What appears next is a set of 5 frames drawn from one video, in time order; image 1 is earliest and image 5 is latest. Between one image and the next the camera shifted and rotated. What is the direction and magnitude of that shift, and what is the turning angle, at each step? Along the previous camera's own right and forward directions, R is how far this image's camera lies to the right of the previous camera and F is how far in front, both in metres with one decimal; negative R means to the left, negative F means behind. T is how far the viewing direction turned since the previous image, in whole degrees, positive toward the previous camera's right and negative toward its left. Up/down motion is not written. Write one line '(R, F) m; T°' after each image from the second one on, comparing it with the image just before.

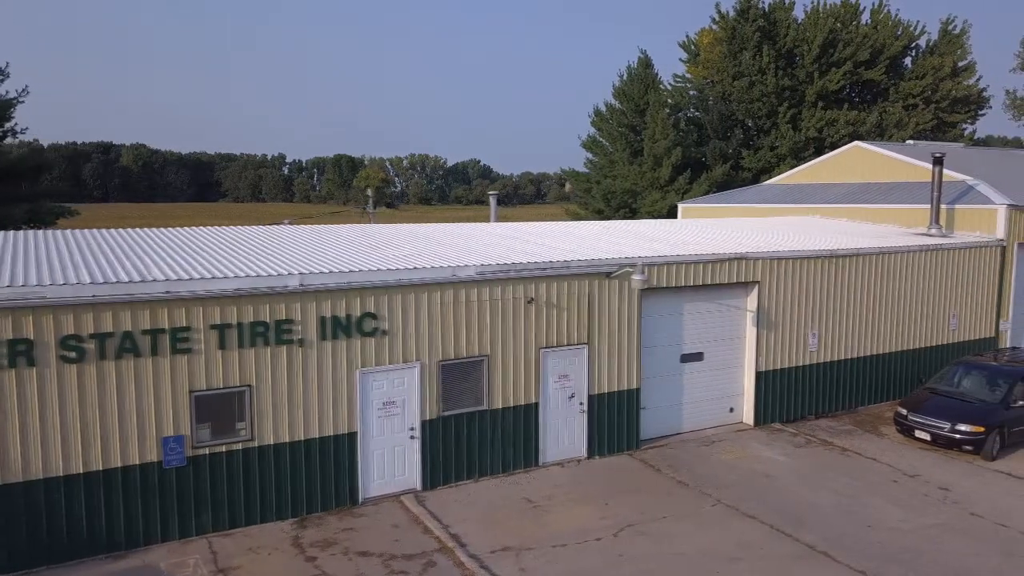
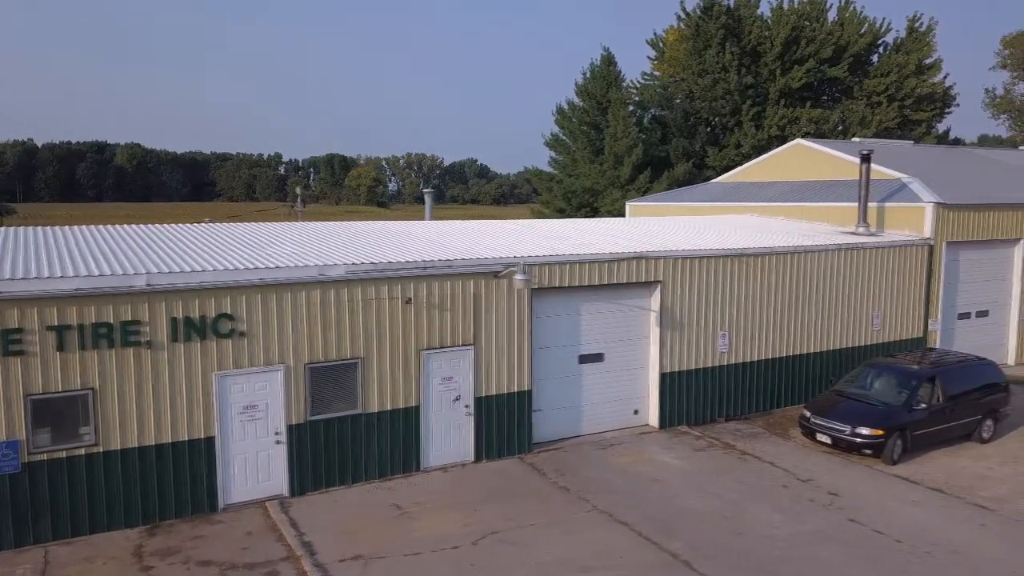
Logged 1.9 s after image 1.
(+1.8, +0.3) m; 0°
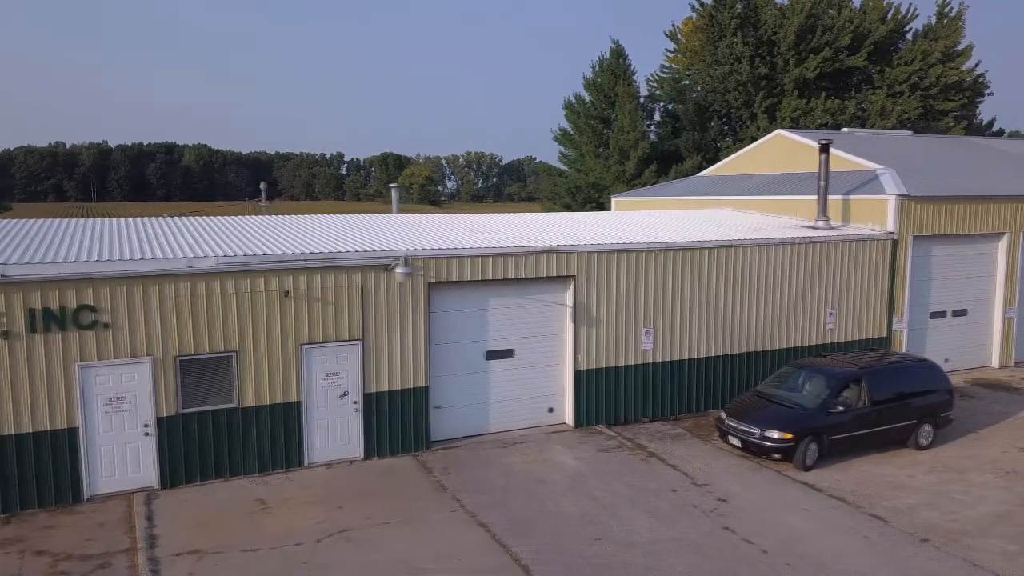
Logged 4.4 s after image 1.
(+2.6, +0.4) m; -4°
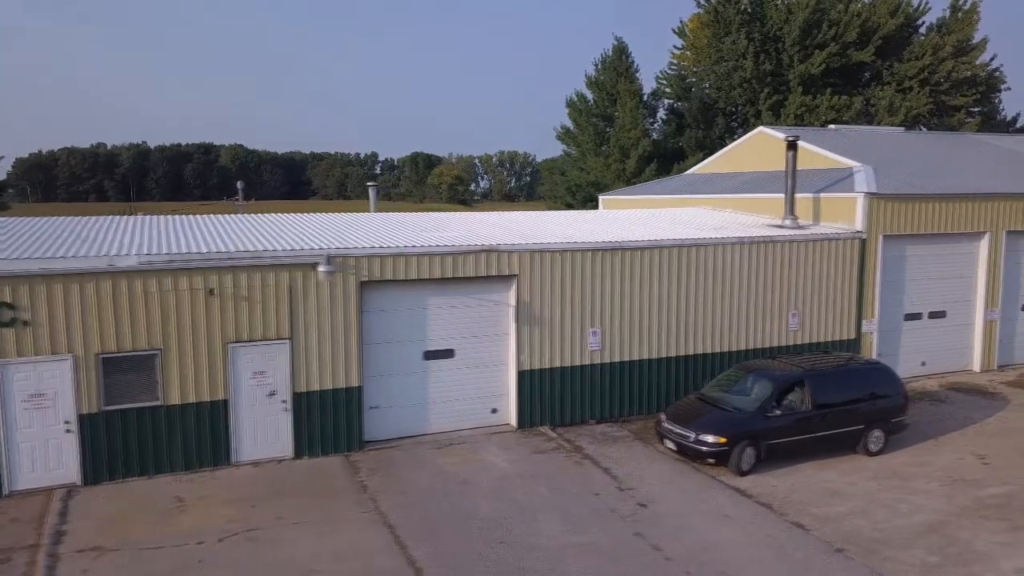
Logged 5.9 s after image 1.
(+1.6, +0.2) m; -3°
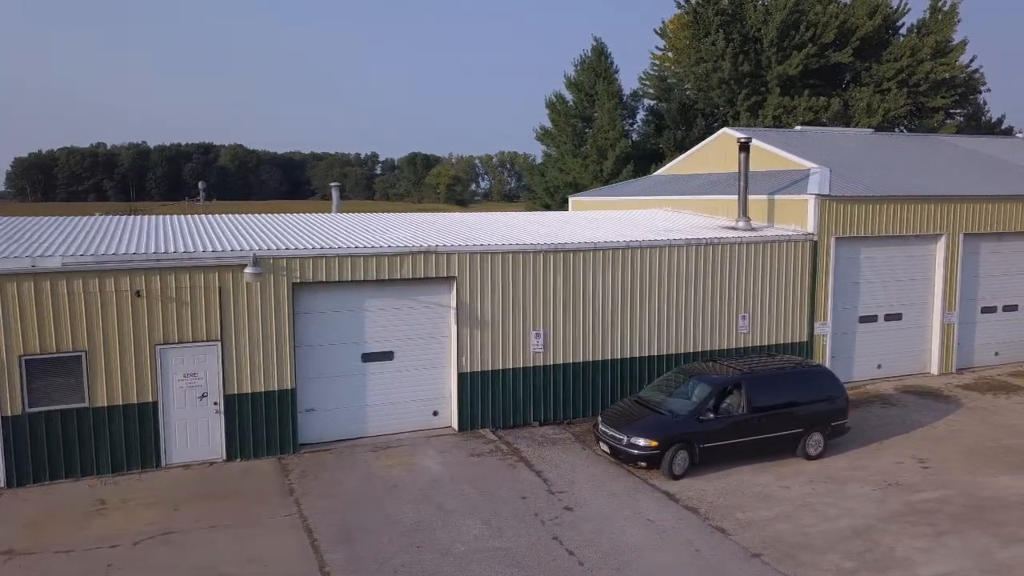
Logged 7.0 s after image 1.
(+1.0, +0.1) m; 0°
